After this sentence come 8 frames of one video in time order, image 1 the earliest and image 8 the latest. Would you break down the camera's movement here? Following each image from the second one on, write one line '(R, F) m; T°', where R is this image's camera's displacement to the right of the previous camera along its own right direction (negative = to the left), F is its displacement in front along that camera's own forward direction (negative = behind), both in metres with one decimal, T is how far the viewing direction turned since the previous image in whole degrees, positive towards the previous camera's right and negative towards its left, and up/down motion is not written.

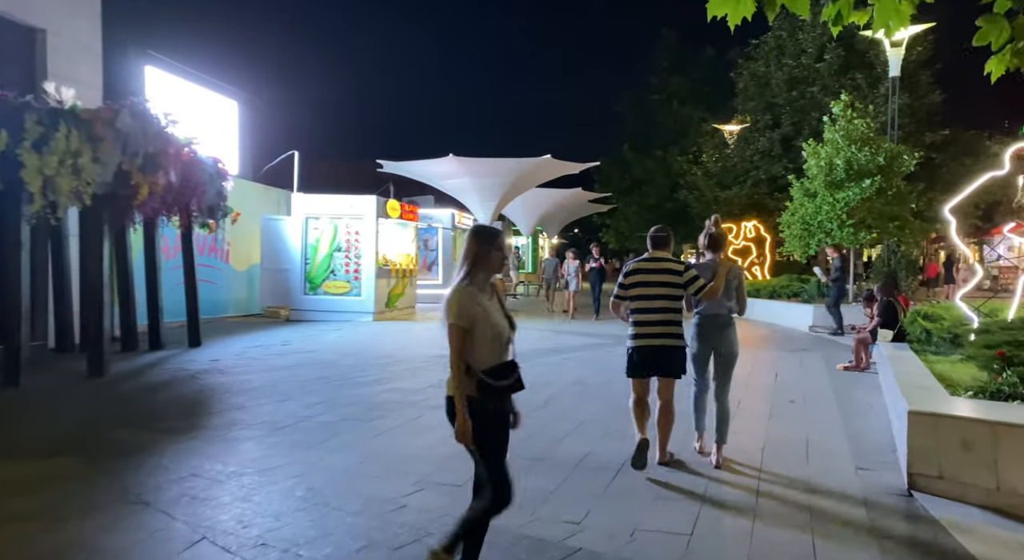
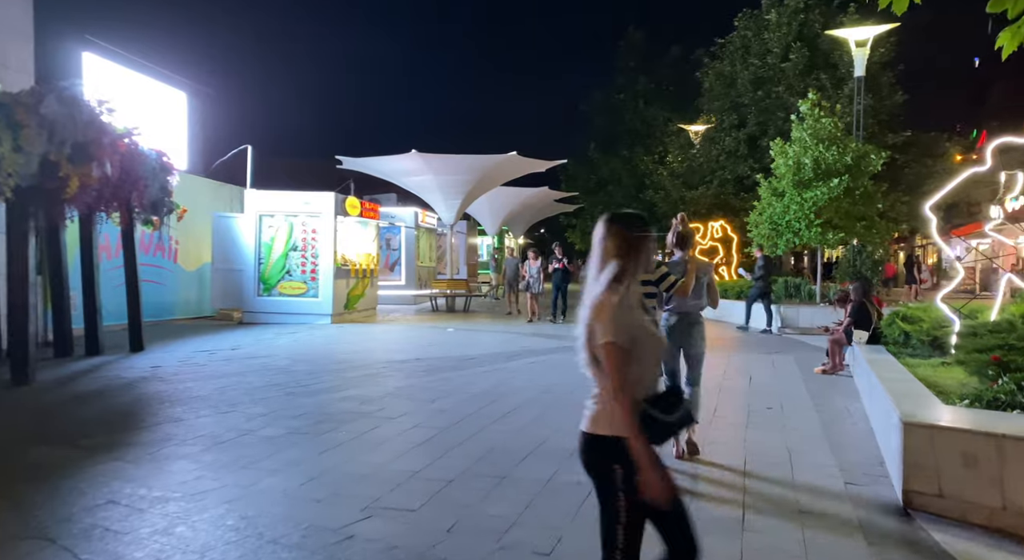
(0.0, +0.5) m; +3°
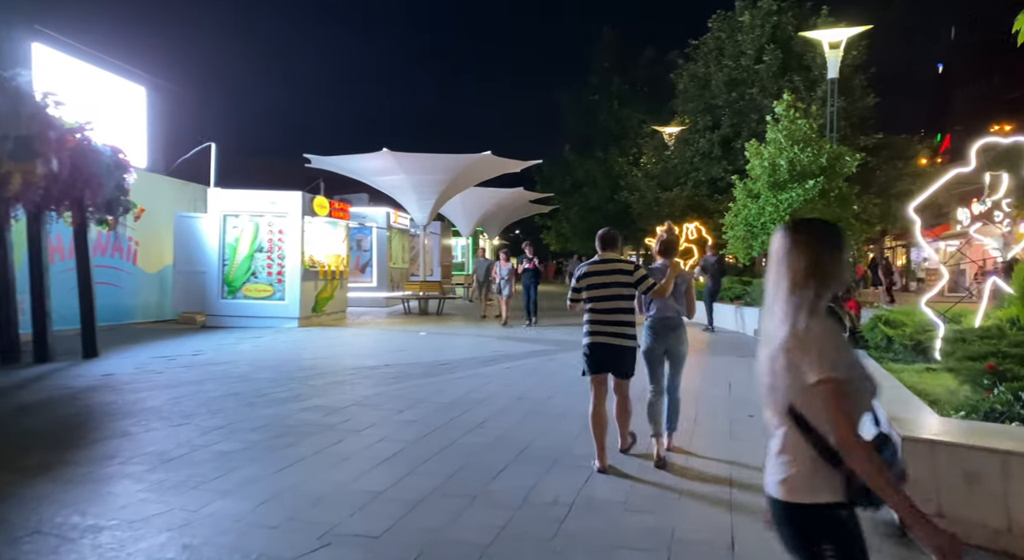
(0.0, +0.4) m; +2°
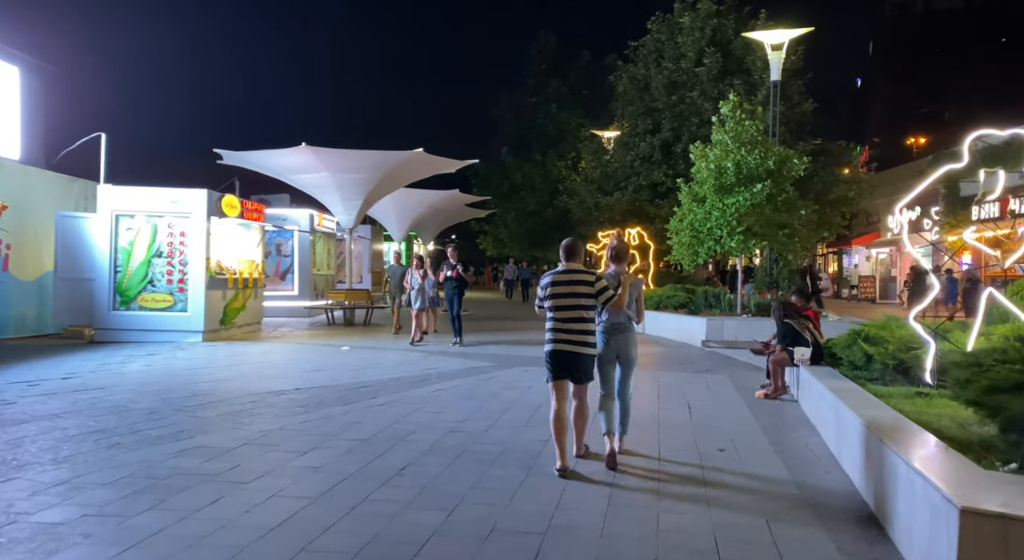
(+0.1, +1.3) m; +5°
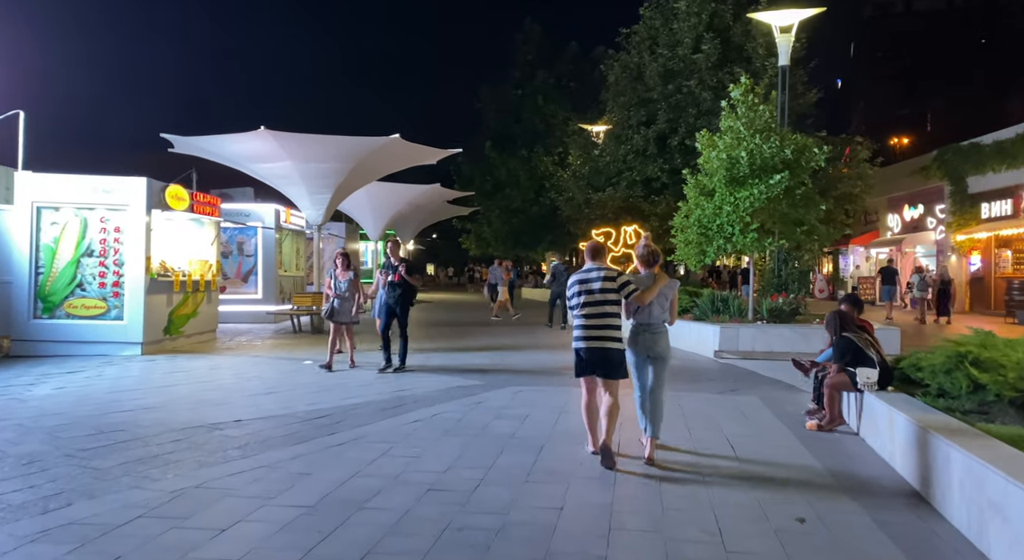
(-0.1, +1.8) m; +1°
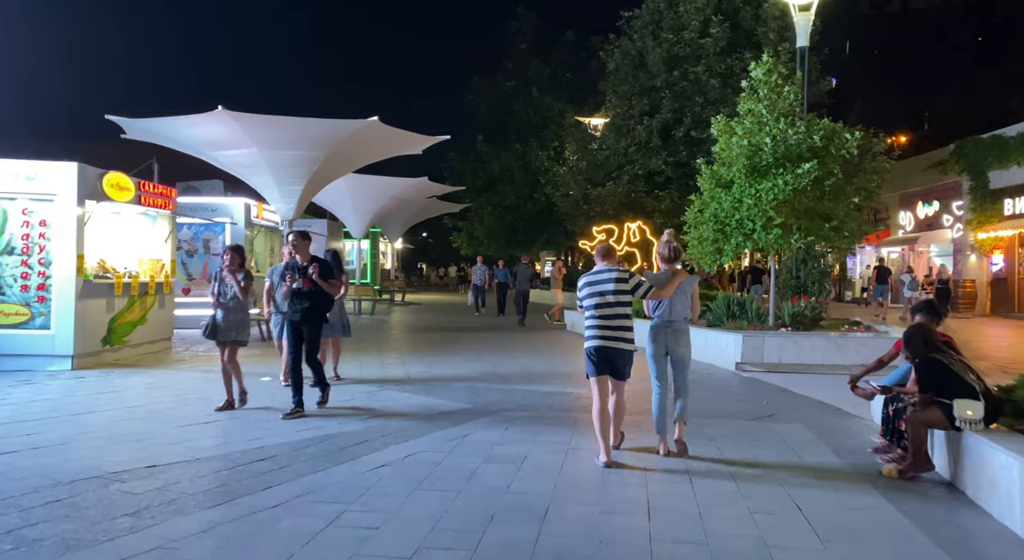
(0.0, +1.7) m; +1°
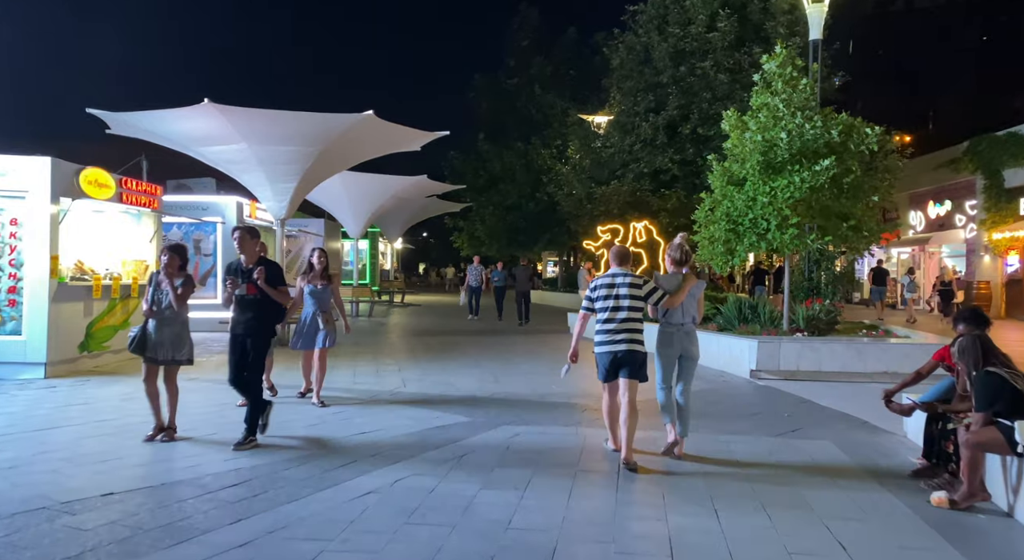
(0.0, +0.6) m; 0°
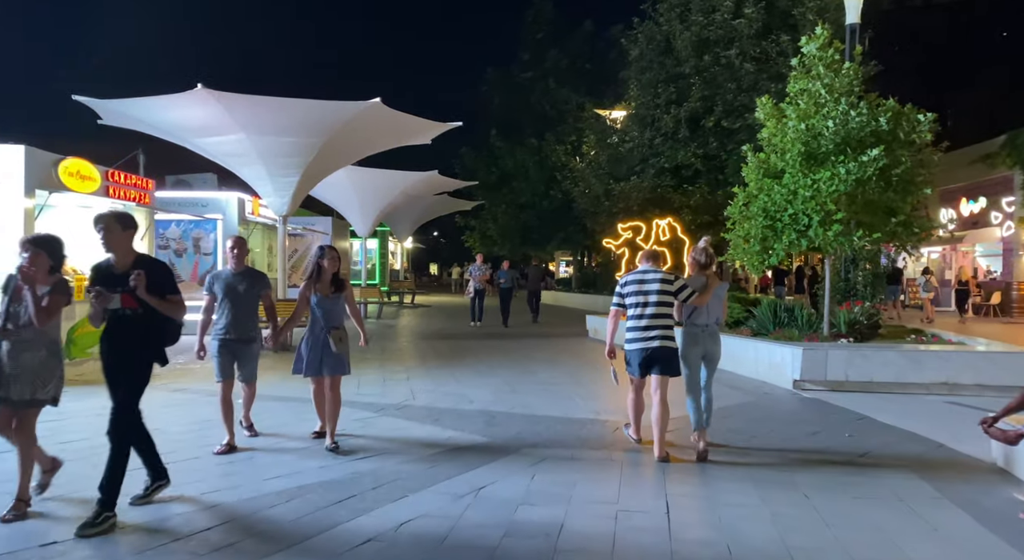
(-0.1, +1.0) m; -1°
